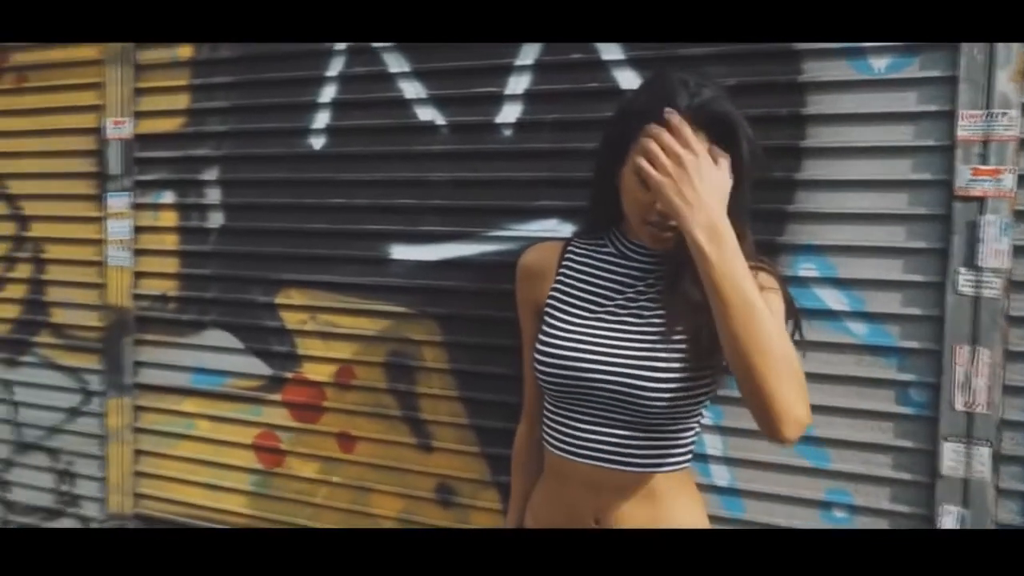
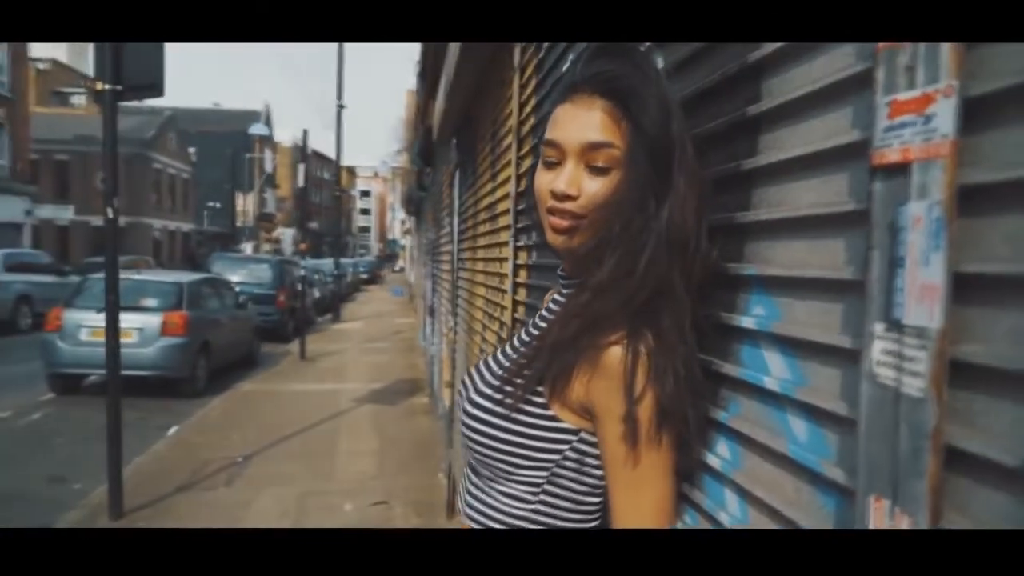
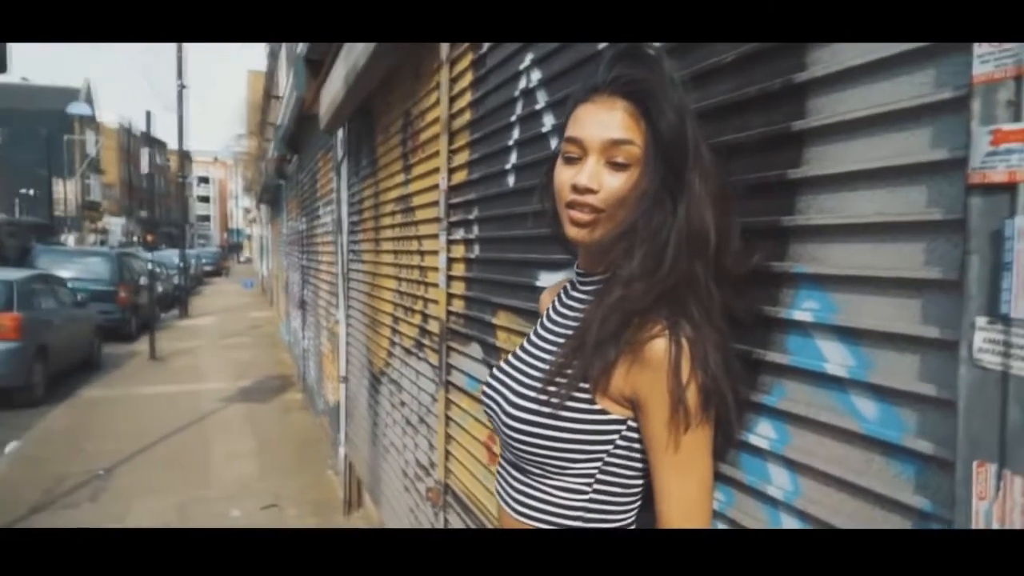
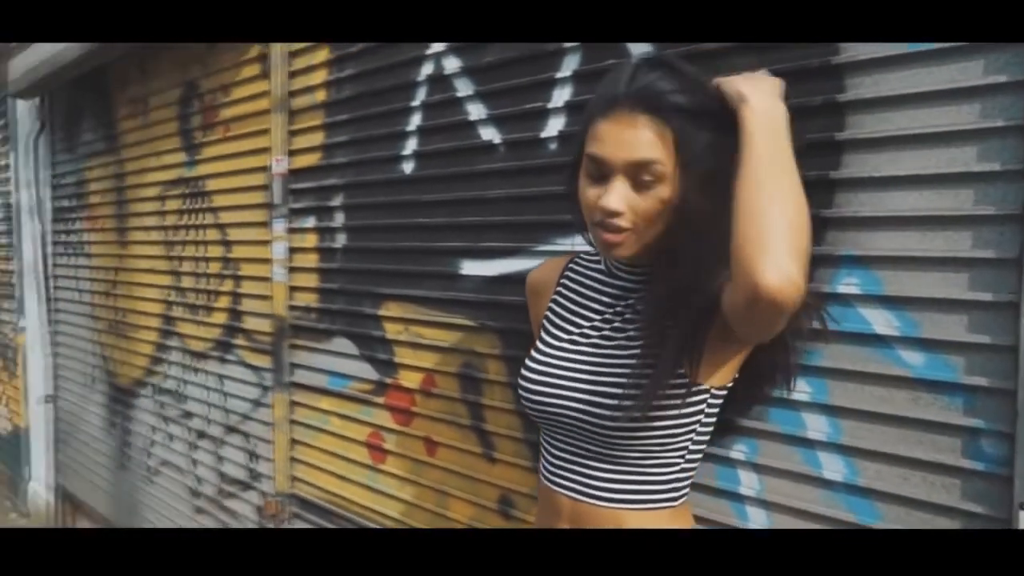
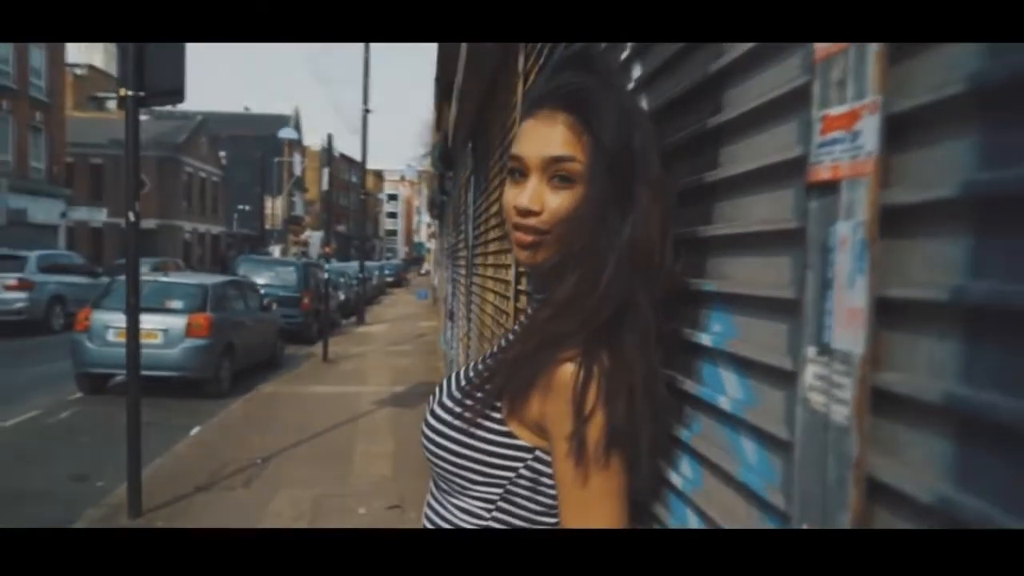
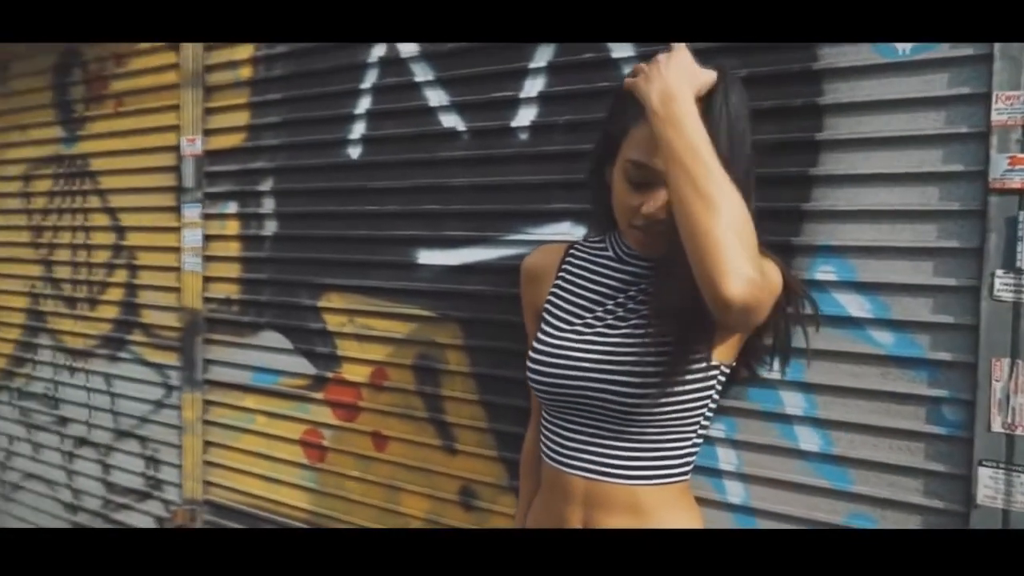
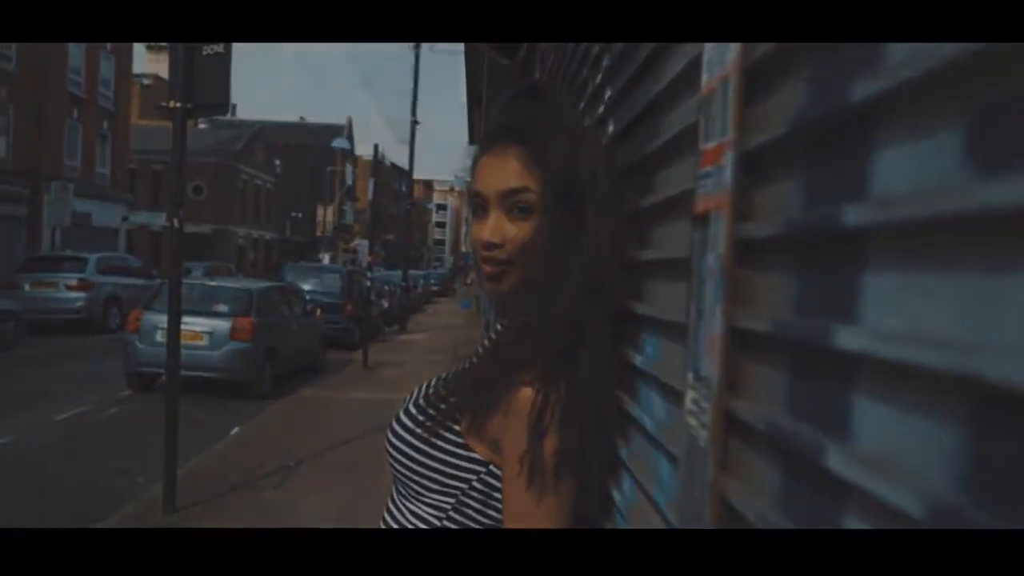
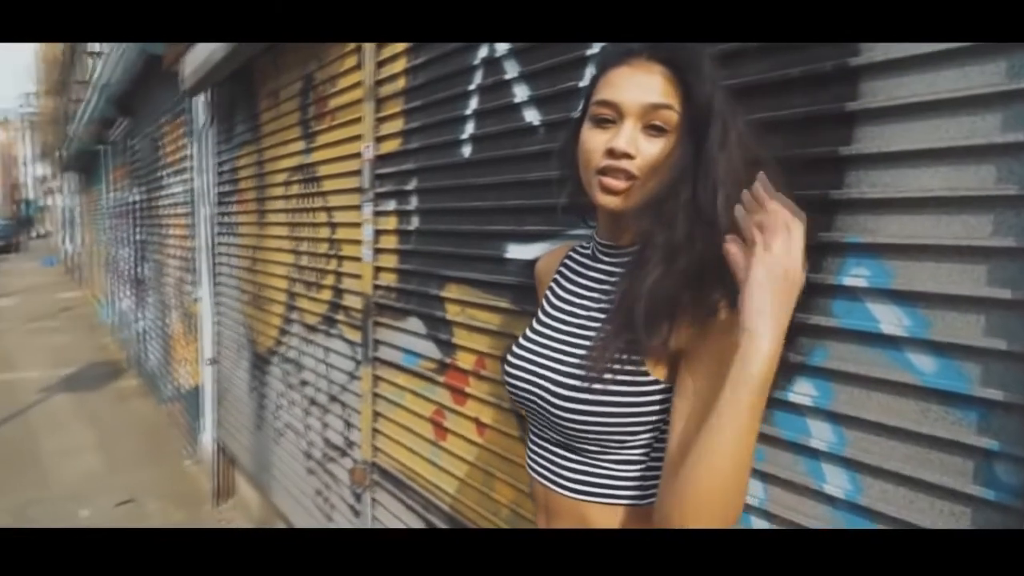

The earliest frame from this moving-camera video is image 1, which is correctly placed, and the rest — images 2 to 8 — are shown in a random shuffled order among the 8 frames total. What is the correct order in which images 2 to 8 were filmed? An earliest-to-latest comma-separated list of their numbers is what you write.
6, 4, 8, 3, 2, 5, 7
